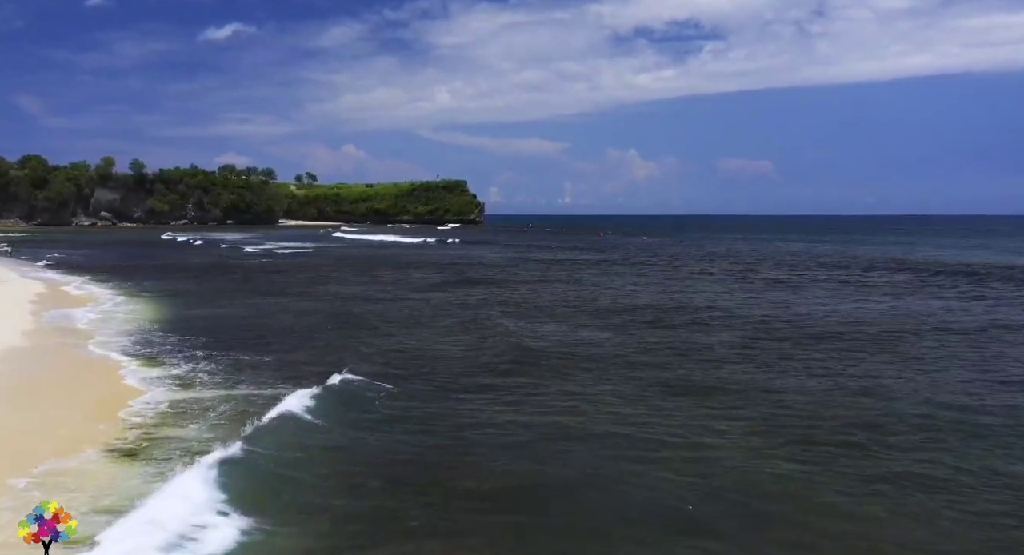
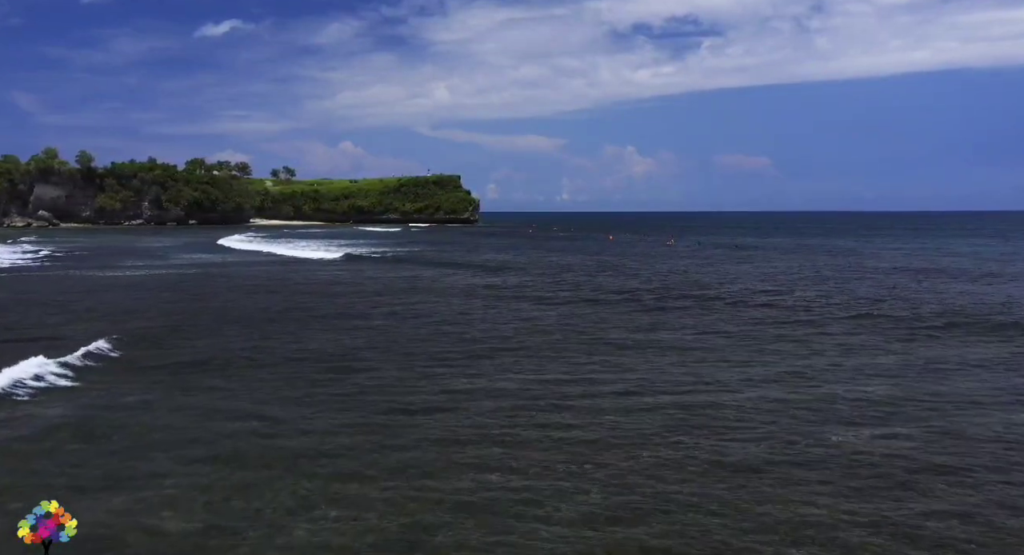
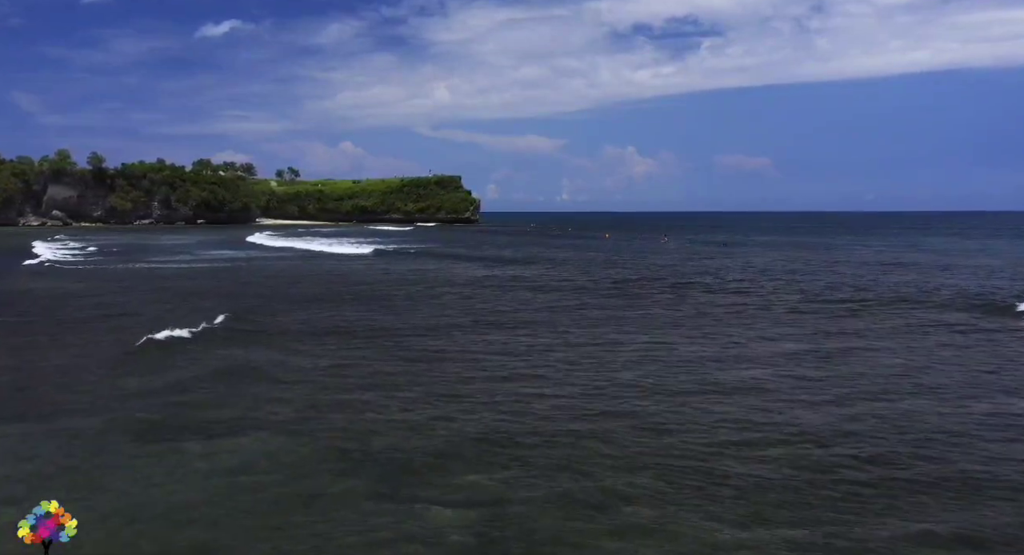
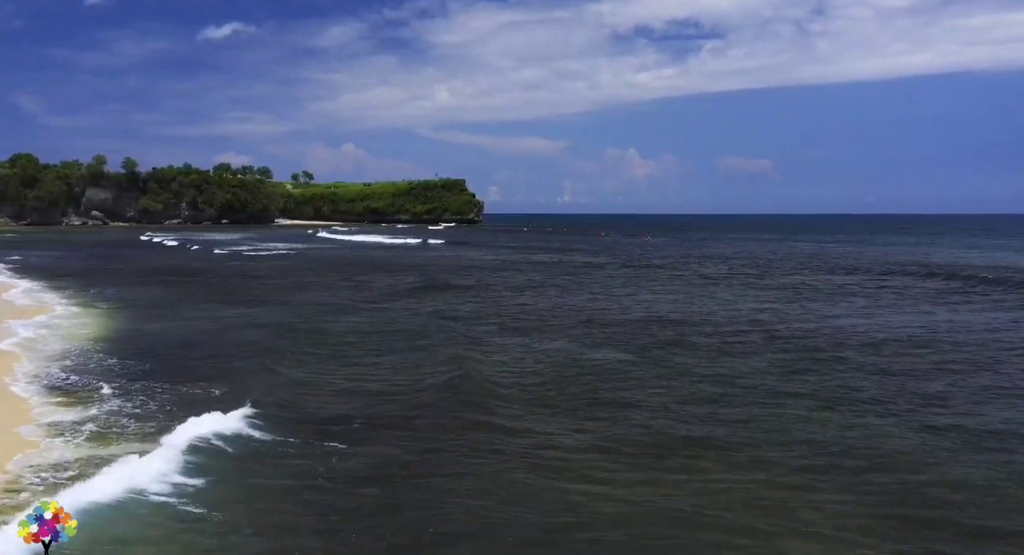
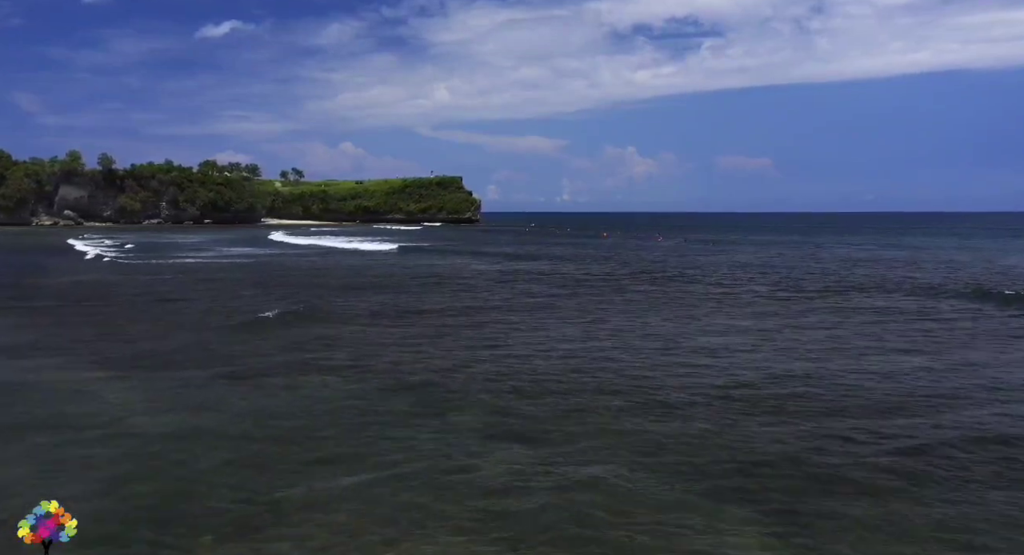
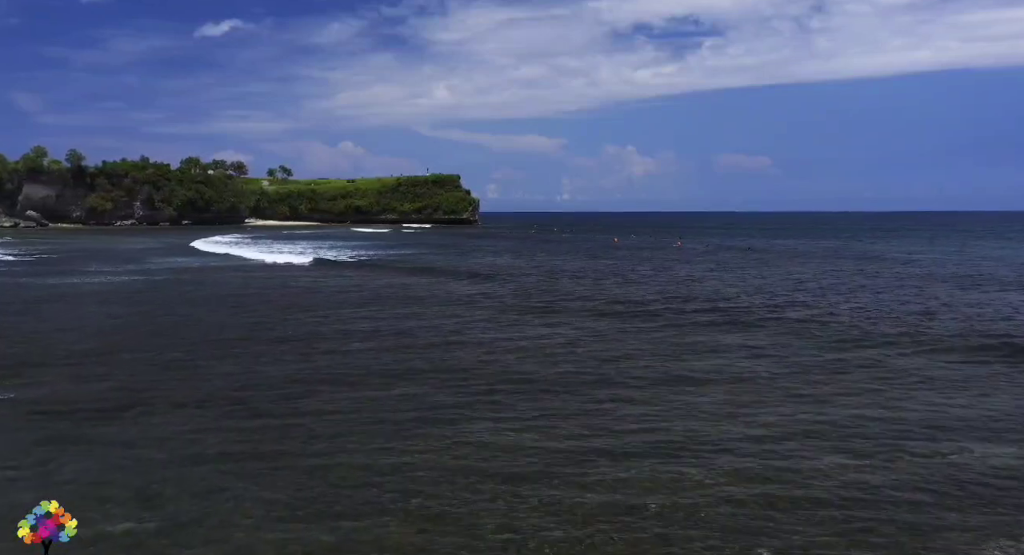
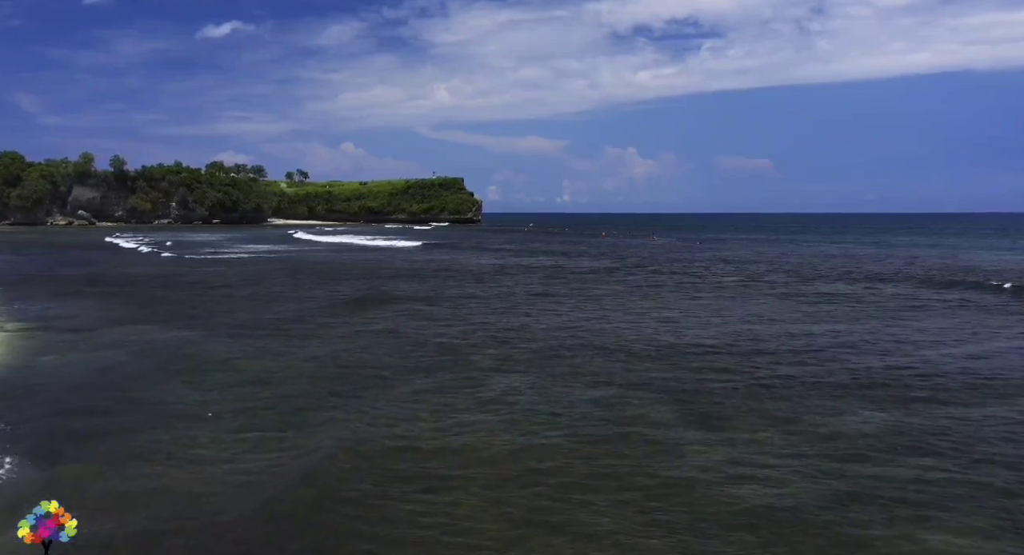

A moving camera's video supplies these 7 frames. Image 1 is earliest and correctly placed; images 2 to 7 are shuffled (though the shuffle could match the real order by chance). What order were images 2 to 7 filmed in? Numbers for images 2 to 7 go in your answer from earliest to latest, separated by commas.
4, 7, 5, 3, 2, 6
